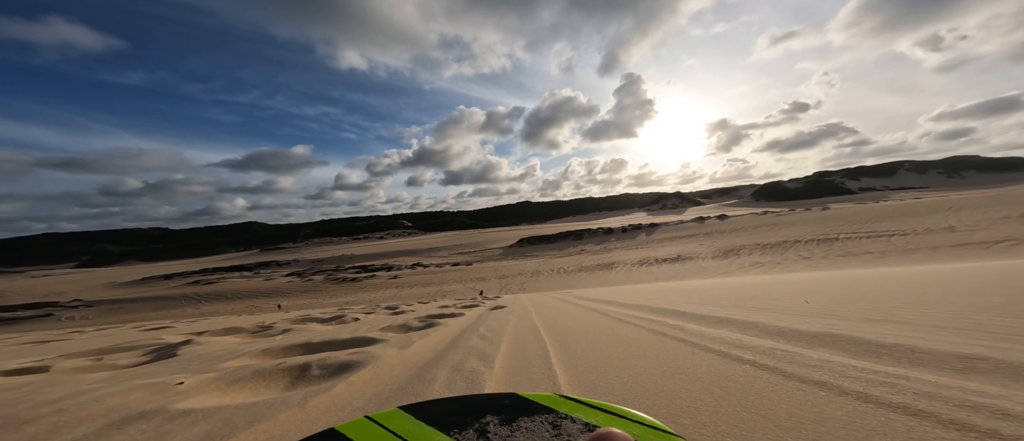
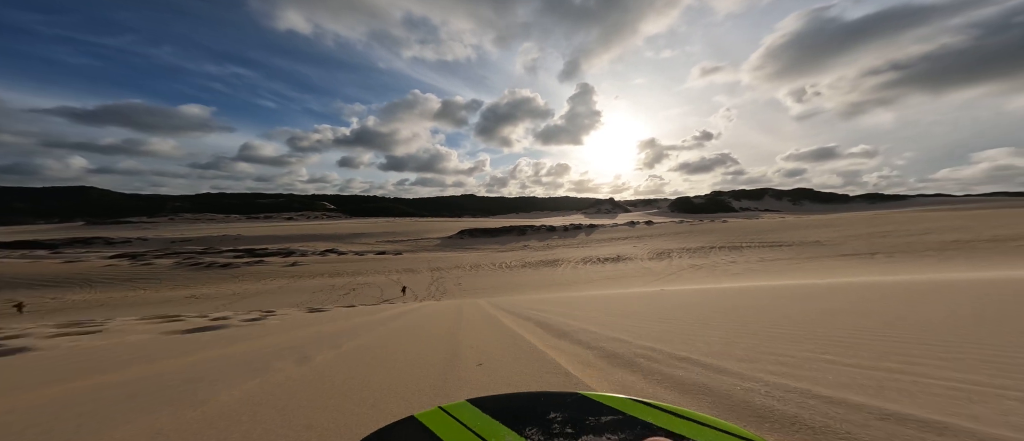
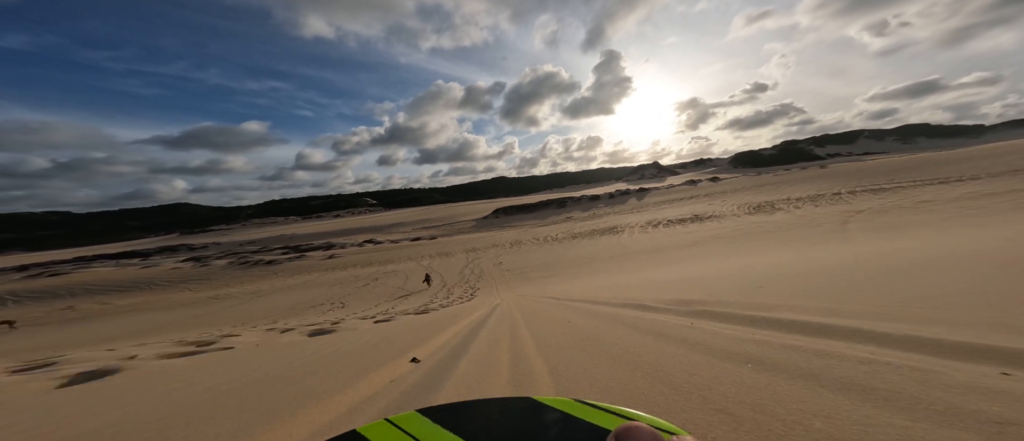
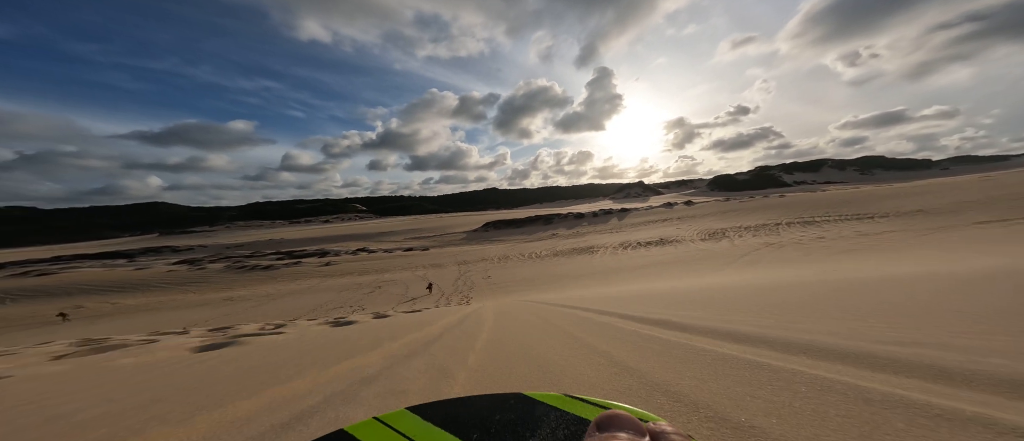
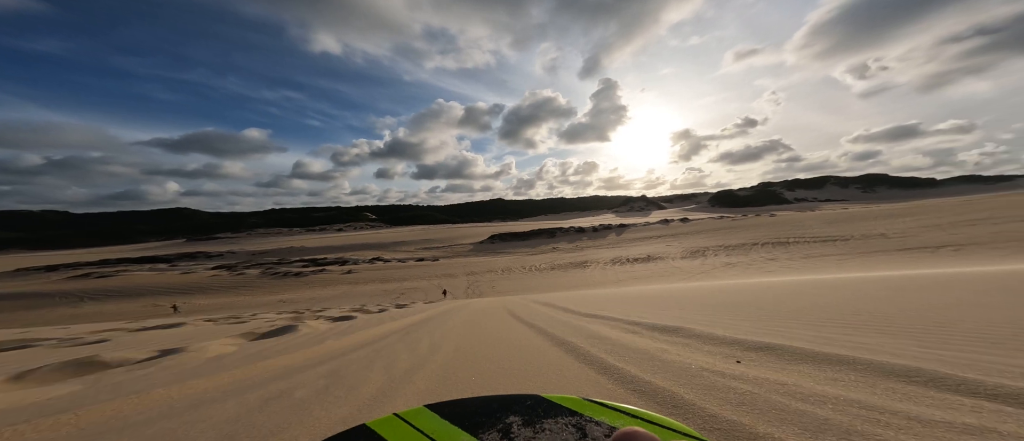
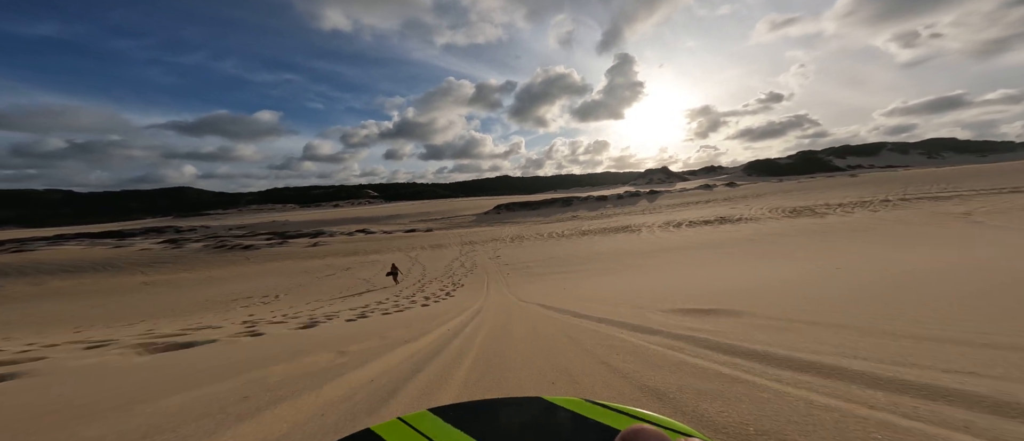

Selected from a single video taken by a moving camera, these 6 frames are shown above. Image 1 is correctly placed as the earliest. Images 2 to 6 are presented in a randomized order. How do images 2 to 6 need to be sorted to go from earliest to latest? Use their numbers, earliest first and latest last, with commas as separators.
5, 2, 4, 3, 6
